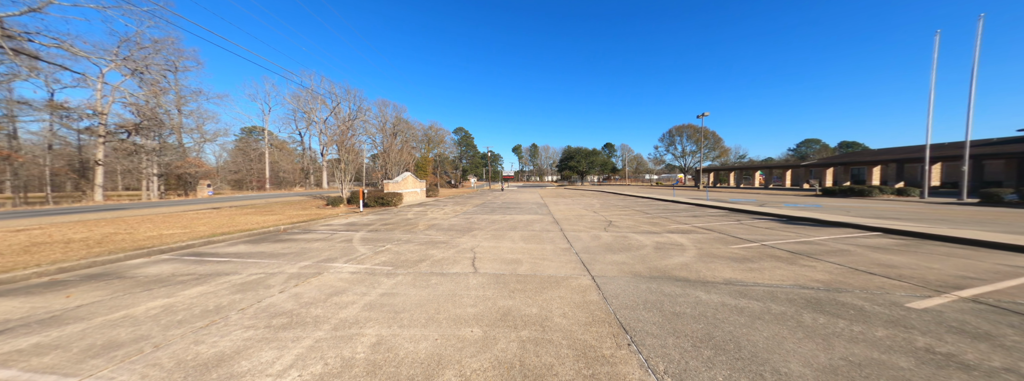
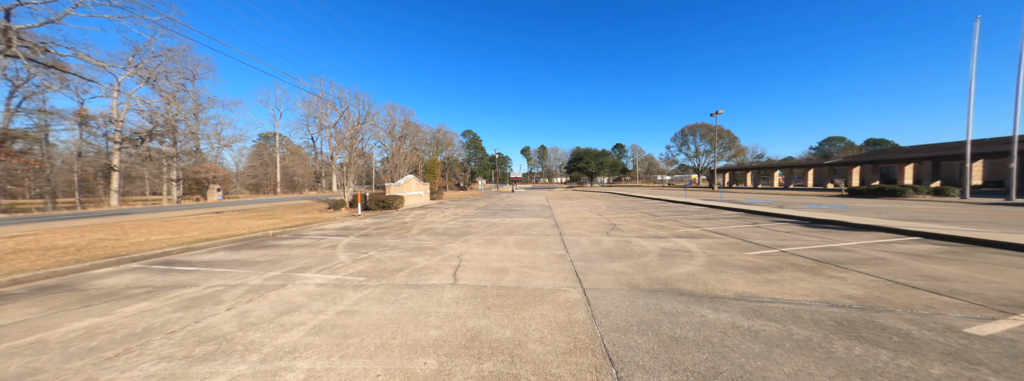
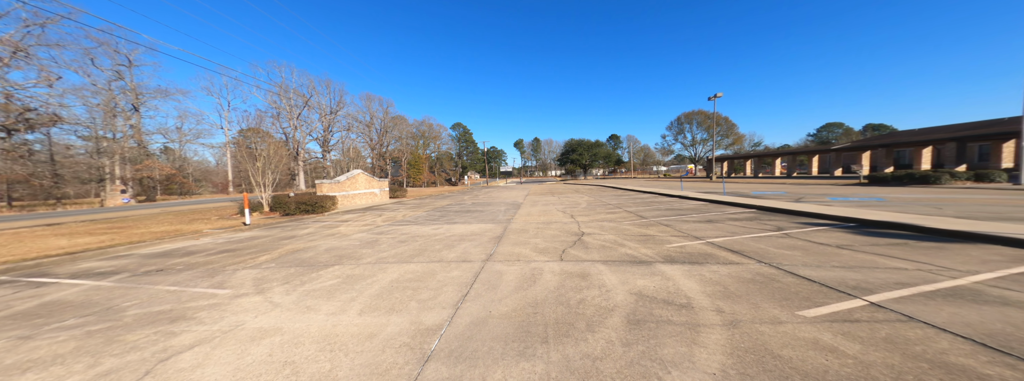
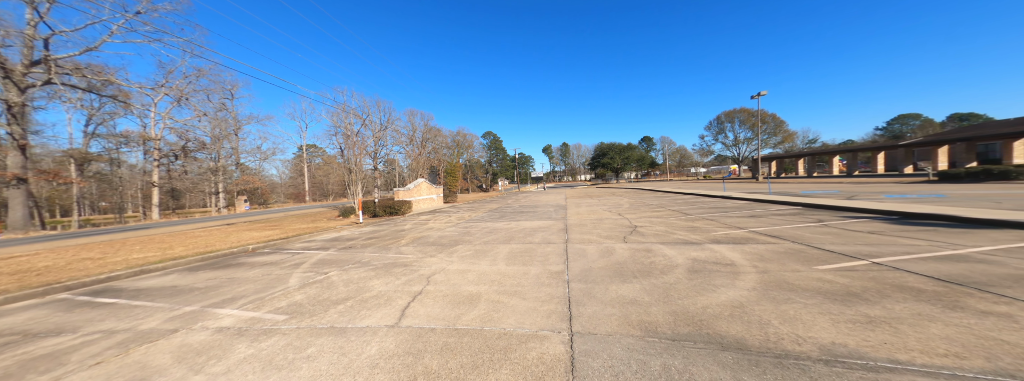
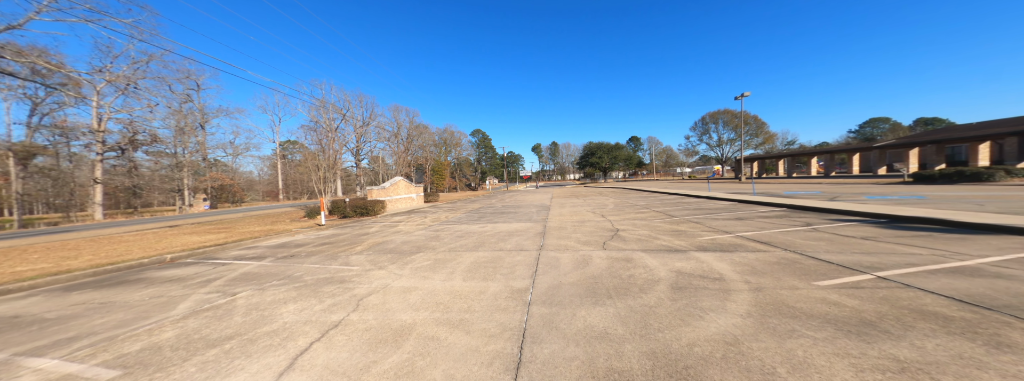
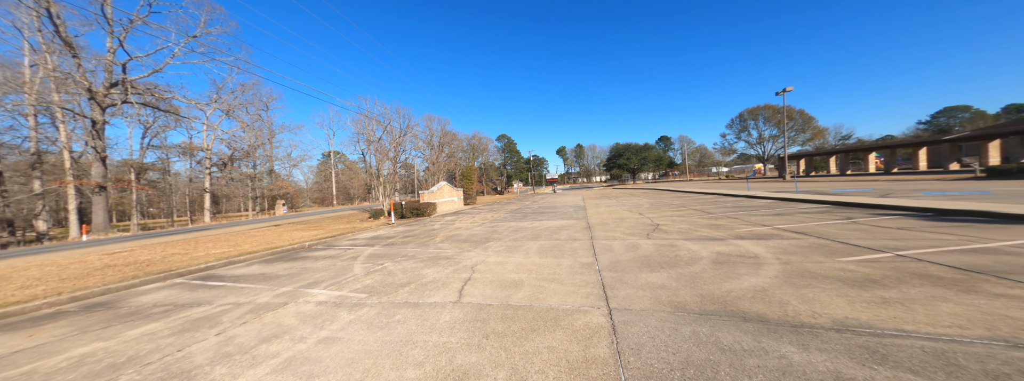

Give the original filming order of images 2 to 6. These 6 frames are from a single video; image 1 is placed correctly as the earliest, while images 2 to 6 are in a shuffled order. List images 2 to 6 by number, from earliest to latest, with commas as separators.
2, 6, 4, 5, 3
